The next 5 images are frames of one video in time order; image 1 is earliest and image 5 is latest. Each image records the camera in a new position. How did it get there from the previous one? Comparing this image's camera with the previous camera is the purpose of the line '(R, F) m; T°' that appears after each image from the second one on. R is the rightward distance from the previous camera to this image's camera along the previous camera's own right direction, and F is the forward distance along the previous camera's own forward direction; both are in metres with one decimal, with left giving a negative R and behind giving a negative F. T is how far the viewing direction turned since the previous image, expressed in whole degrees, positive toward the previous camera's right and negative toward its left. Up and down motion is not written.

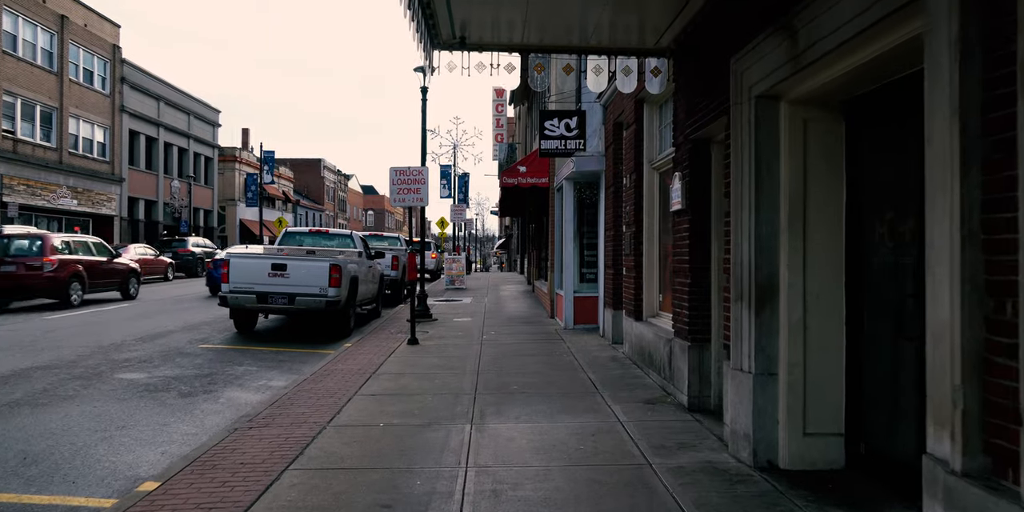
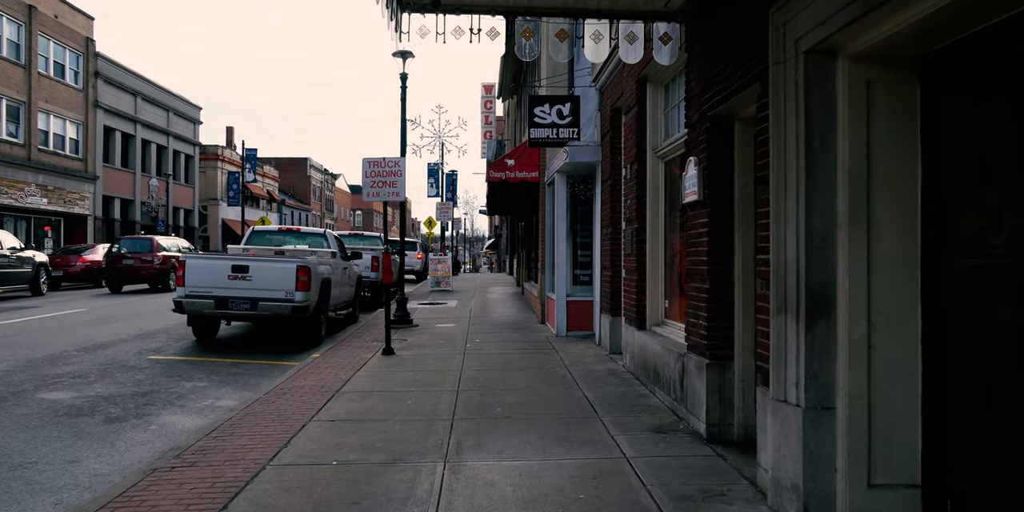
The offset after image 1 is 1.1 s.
(0.0, +1.2) m; +1°
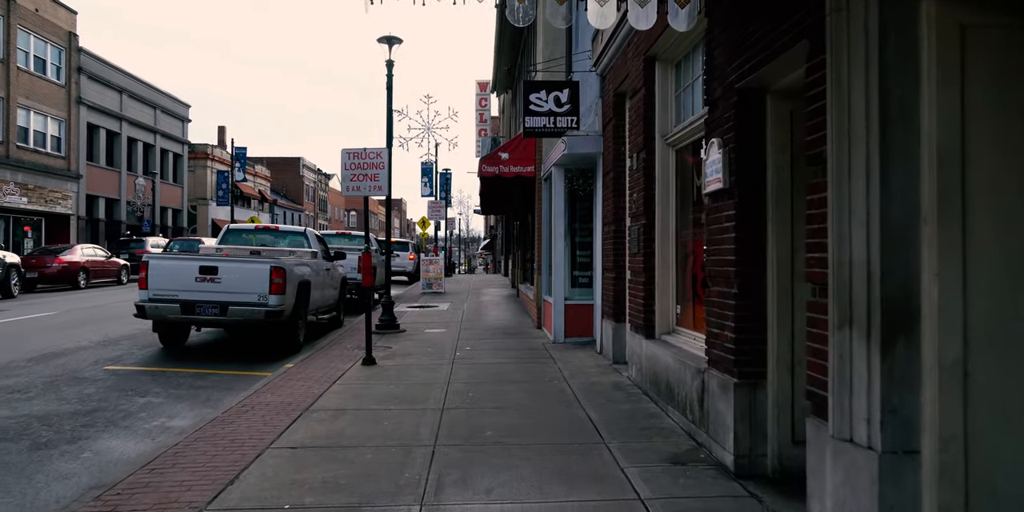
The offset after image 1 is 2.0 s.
(0.0, +1.0) m; 0°
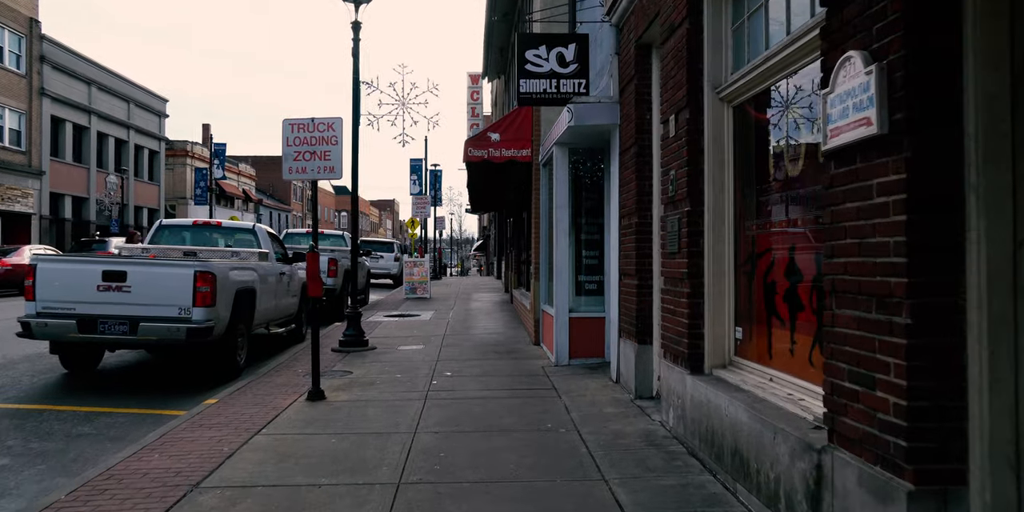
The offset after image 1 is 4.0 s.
(0.0, +2.3) m; 0°
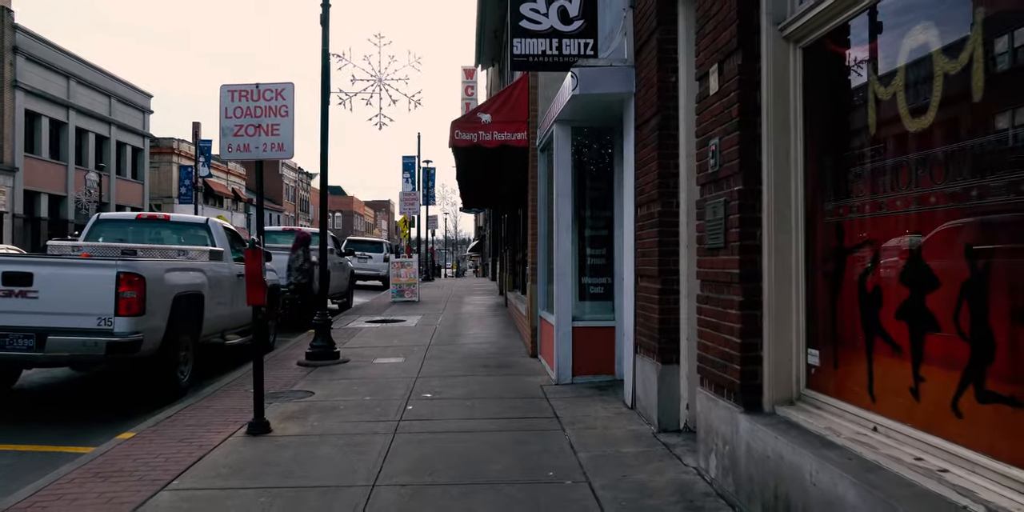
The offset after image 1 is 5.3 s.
(0.0, +1.5) m; 0°
